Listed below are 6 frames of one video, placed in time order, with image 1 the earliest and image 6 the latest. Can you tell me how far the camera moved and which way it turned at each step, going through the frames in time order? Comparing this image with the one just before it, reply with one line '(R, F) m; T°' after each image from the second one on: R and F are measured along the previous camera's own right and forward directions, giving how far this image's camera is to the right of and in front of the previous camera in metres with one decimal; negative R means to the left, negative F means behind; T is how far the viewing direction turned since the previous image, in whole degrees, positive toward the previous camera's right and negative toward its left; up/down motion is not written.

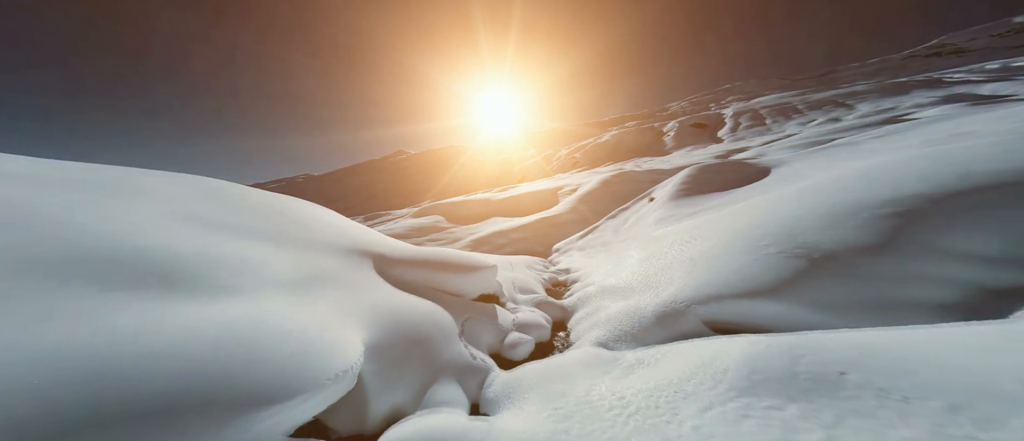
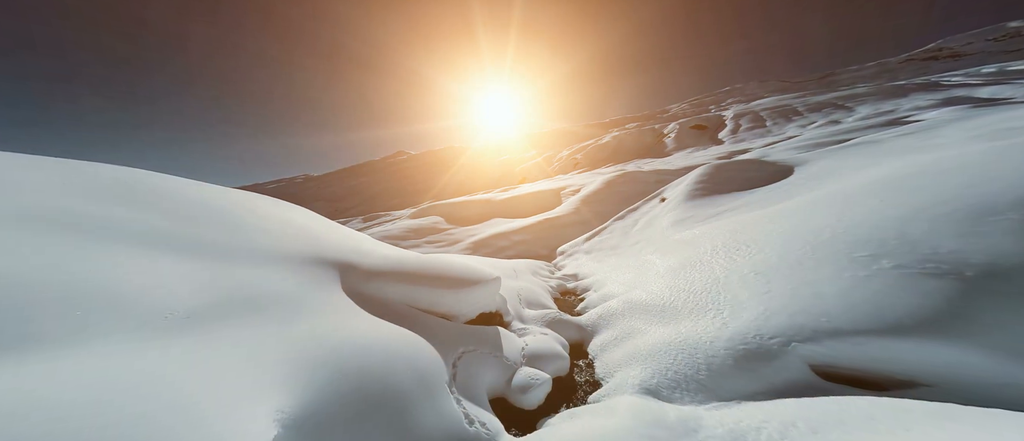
(-0.2, +2.0) m; 0°
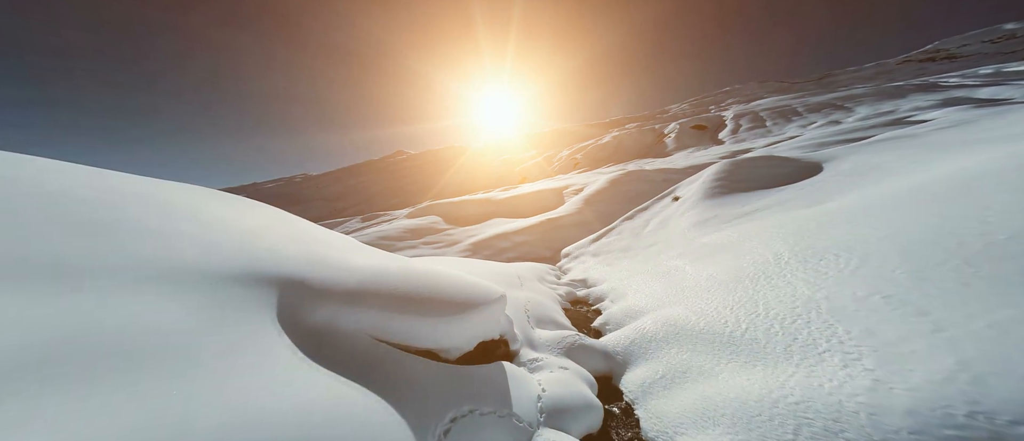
(-0.2, +2.0) m; 0°
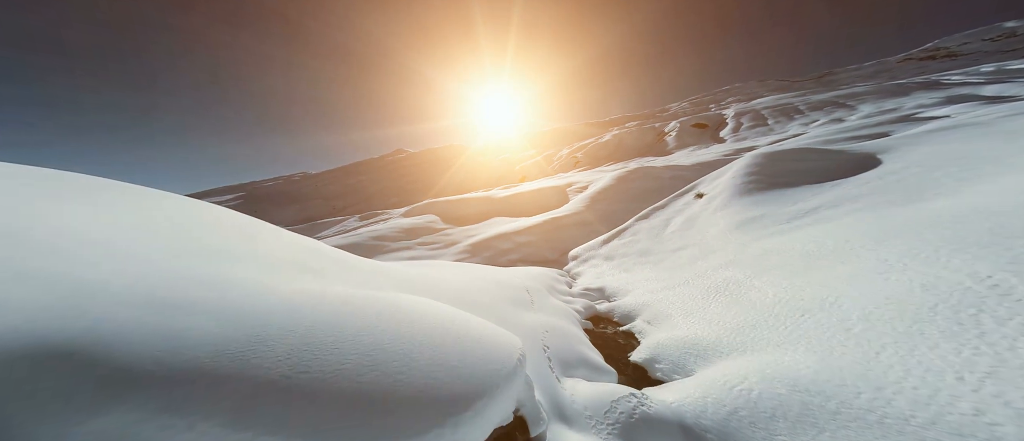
(-0.3, +2.8) m; 0°
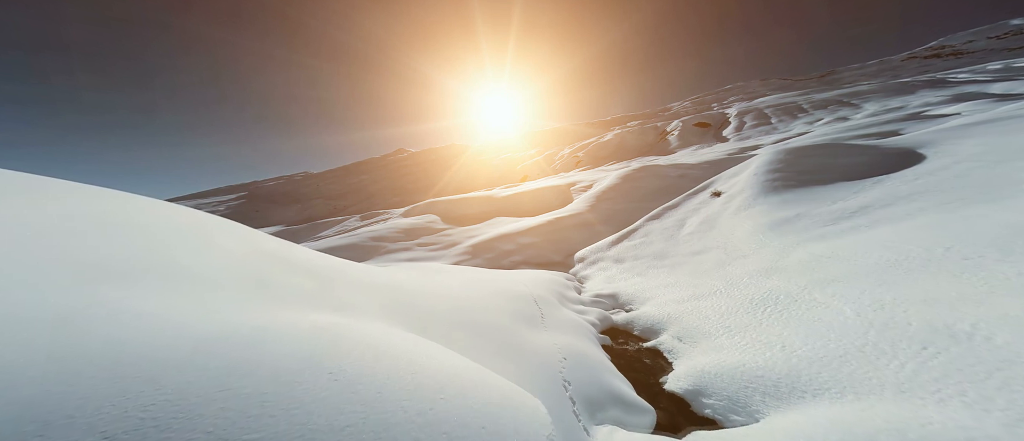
(-0.2, +1.4) m; 0°
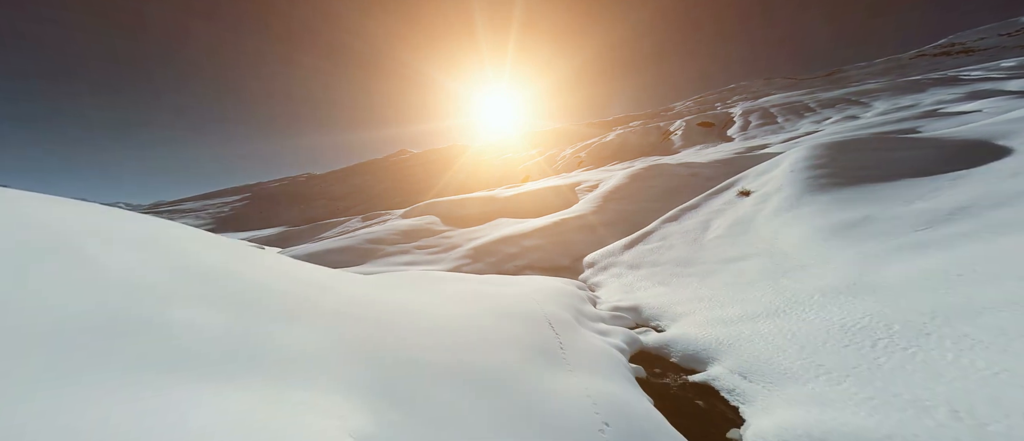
(-0.2, +2.1) m; 0°
